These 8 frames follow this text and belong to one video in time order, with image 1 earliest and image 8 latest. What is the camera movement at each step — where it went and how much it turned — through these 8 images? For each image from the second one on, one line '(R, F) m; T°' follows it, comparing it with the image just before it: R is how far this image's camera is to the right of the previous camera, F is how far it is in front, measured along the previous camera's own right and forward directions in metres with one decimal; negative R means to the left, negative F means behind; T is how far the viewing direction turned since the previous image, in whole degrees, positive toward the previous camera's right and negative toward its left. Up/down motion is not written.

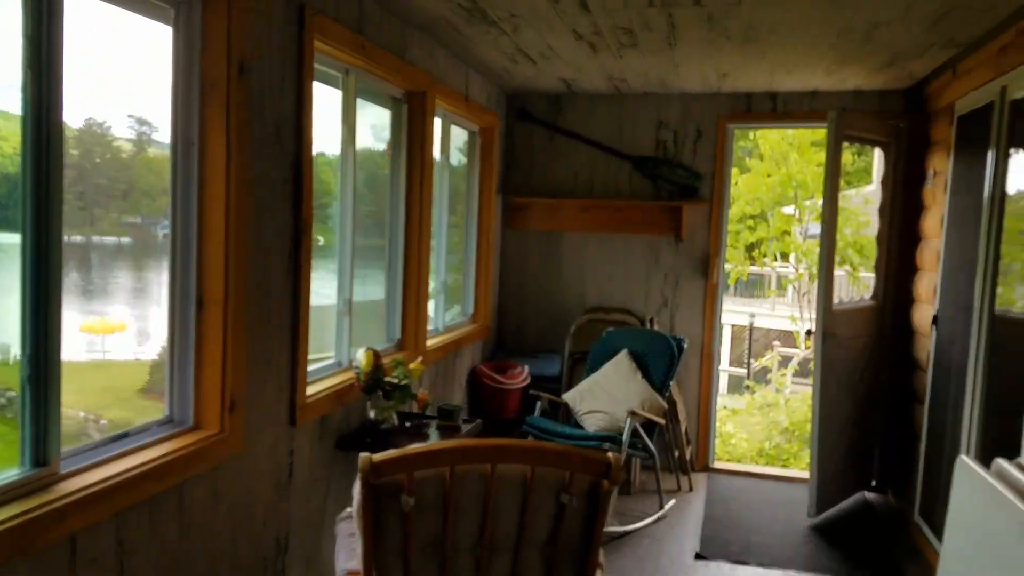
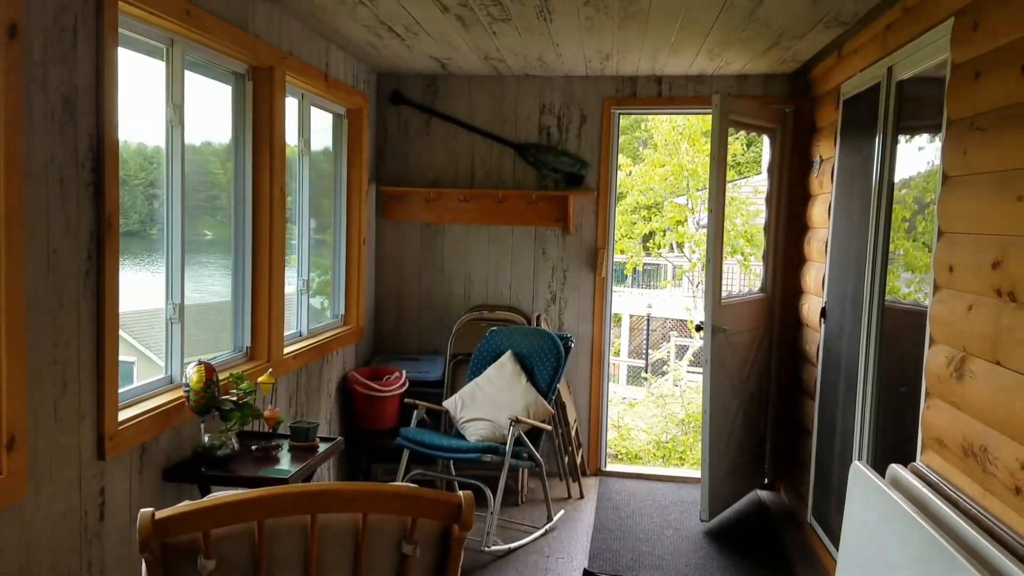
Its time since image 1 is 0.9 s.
(+0.1, +0.3) m; +7°
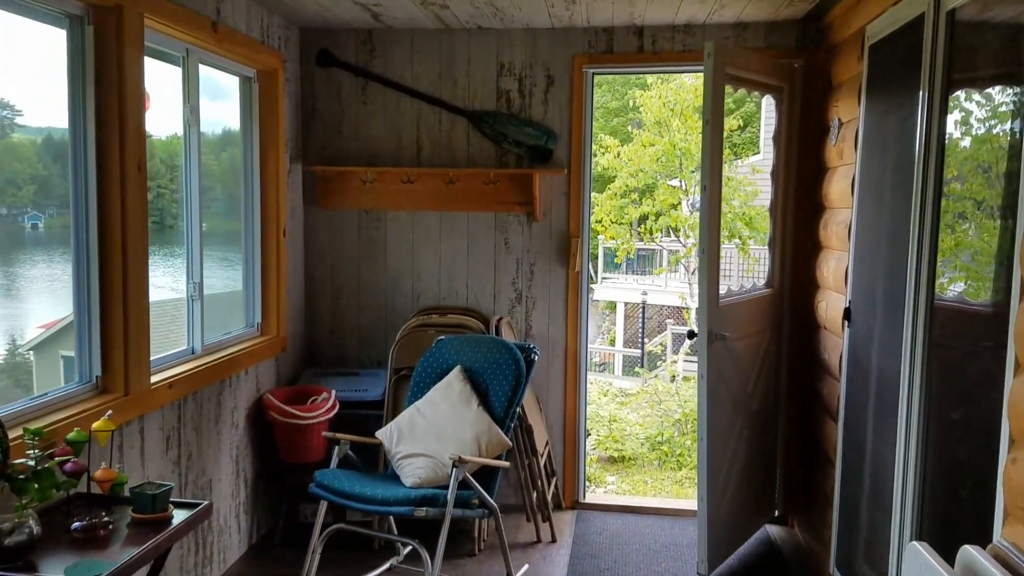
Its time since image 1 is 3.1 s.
(+0.2, +0.7) m; 0°
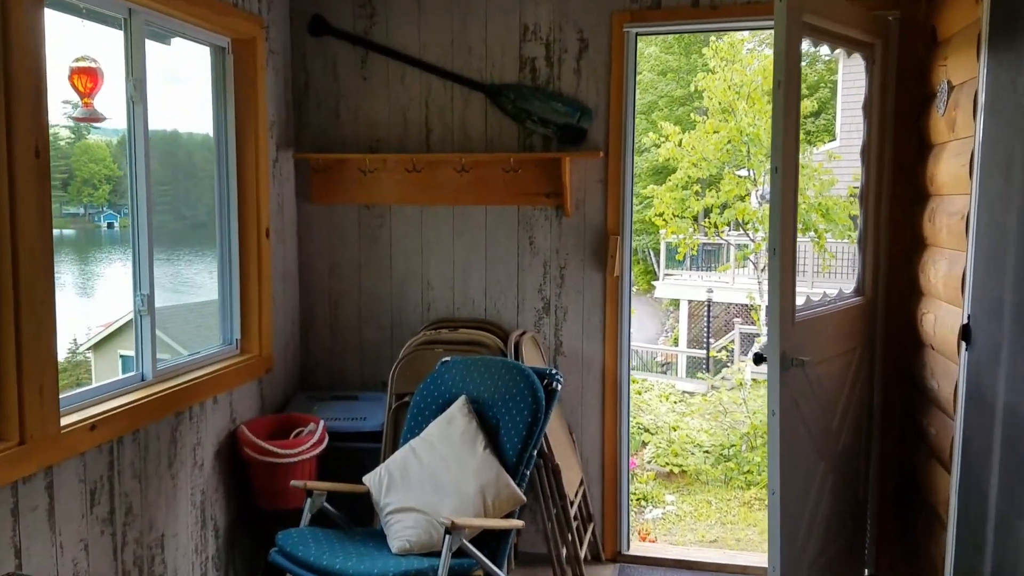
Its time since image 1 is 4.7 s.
(+0.1, +0.6) m; -4°
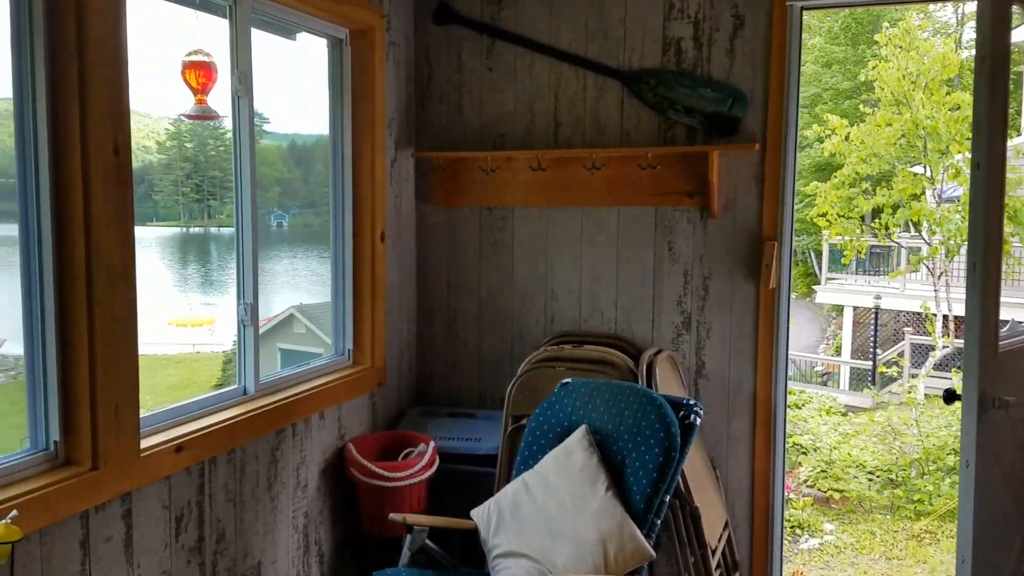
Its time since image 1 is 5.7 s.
(0.0, +0.3) m; -10°
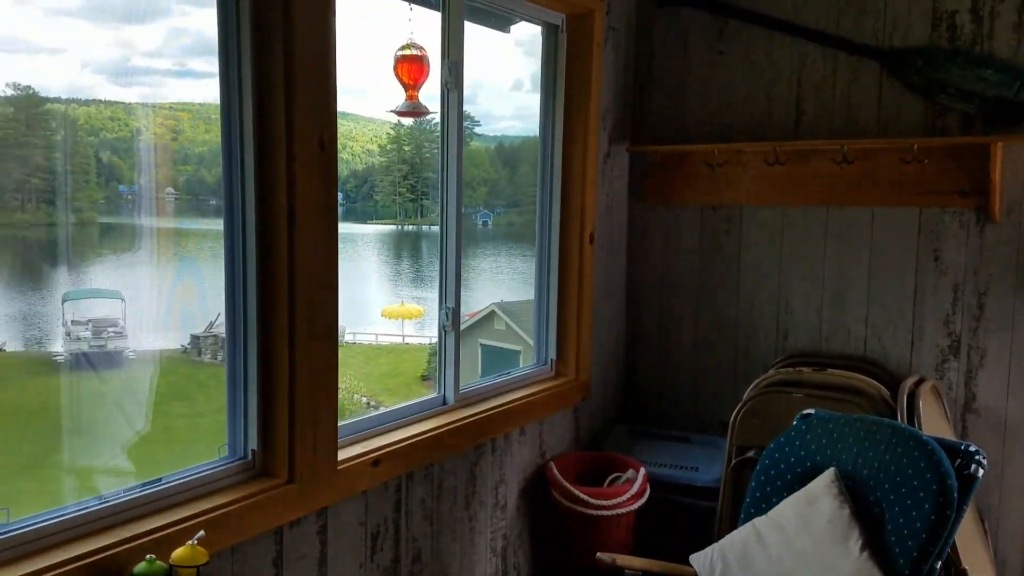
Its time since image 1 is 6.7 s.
(-0.1, +0.2) m; -14°
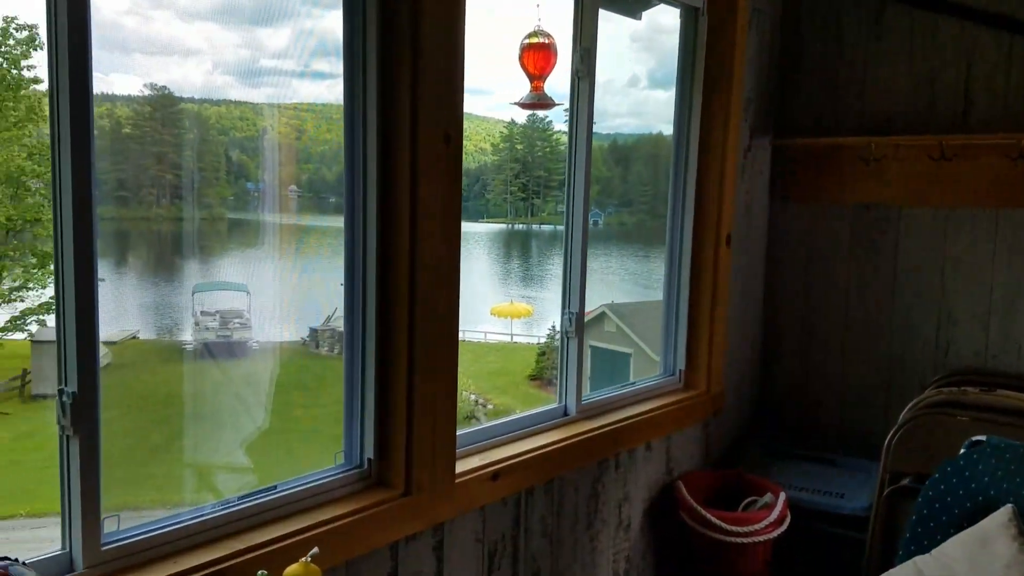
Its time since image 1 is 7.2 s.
(0.0, +0.1) m; -7°
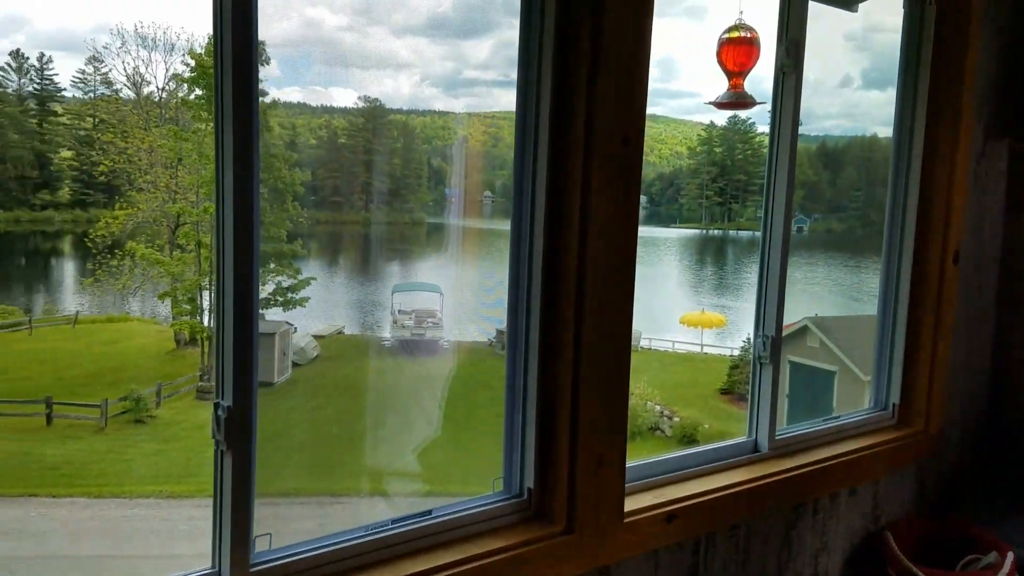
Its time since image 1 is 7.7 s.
(0.0, +0.1) m; -13°
